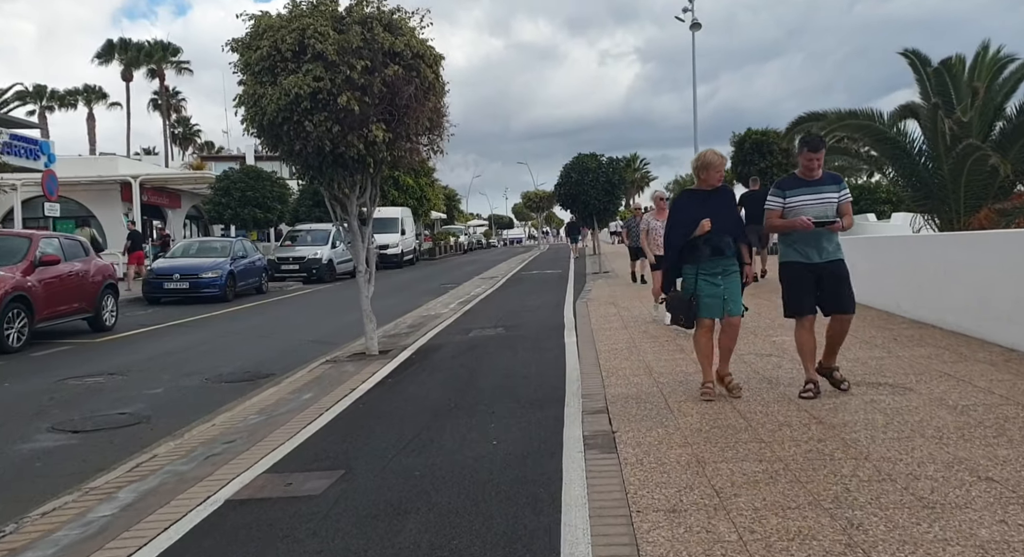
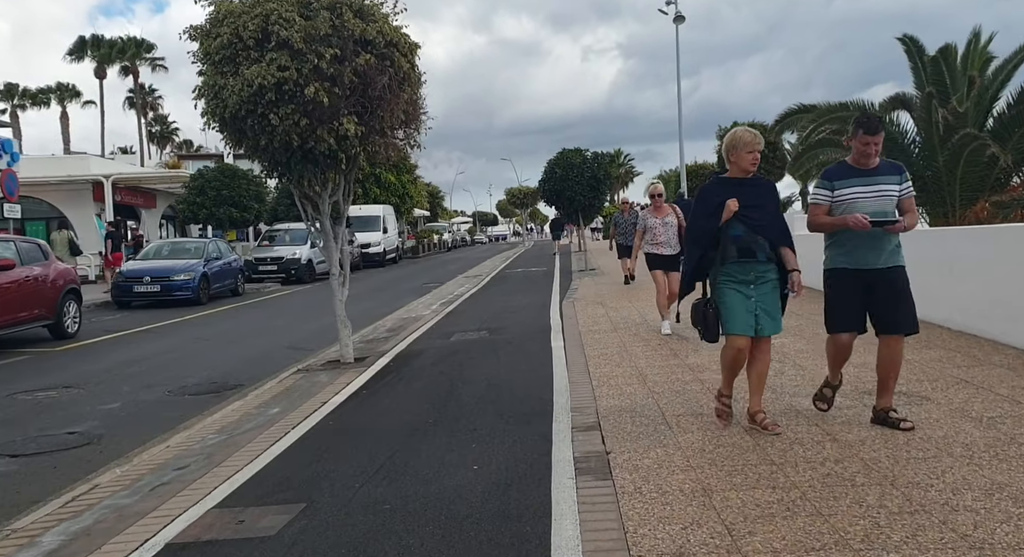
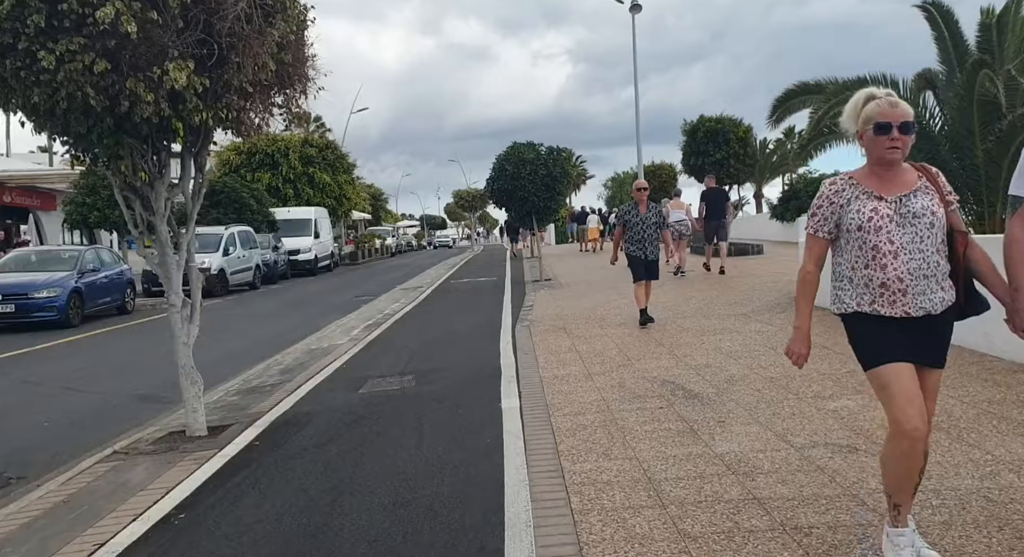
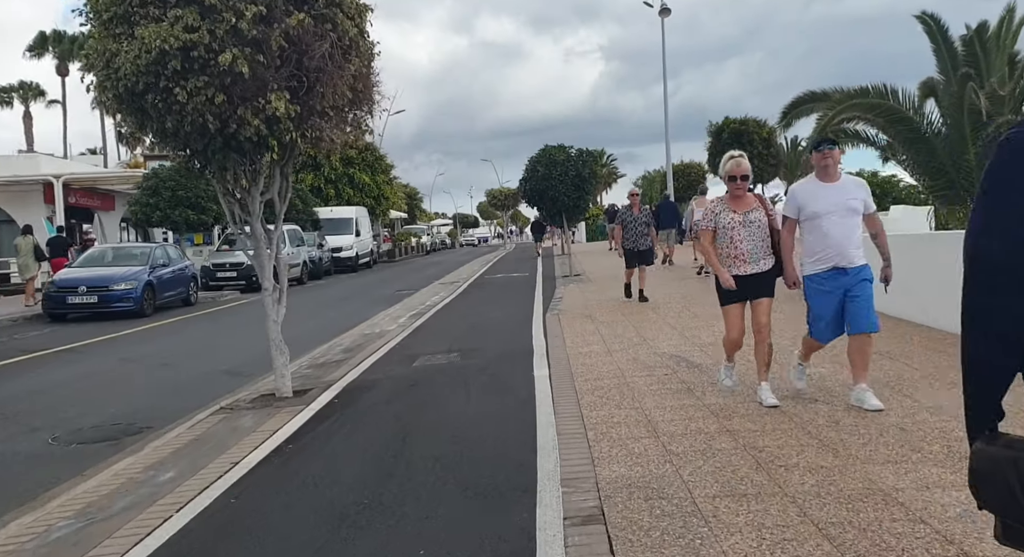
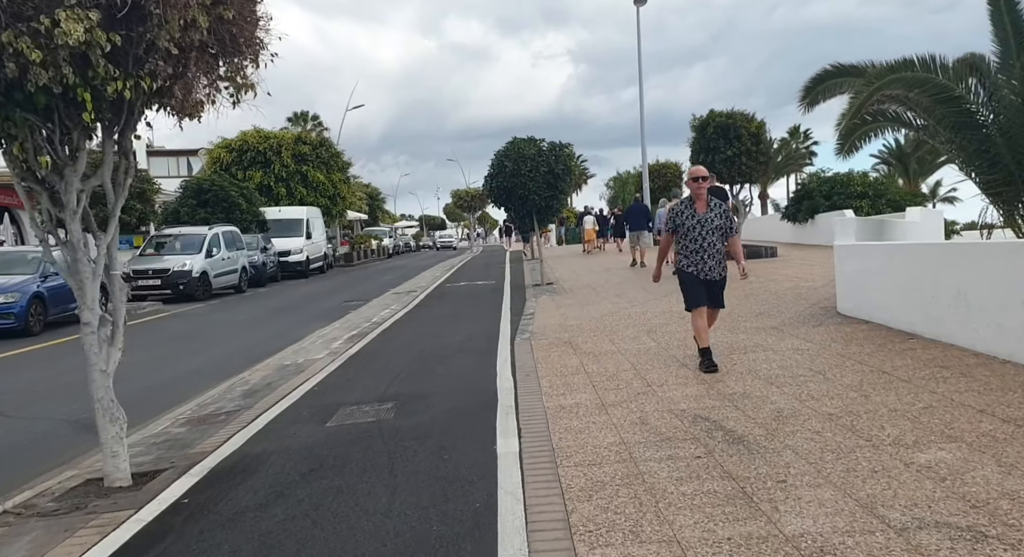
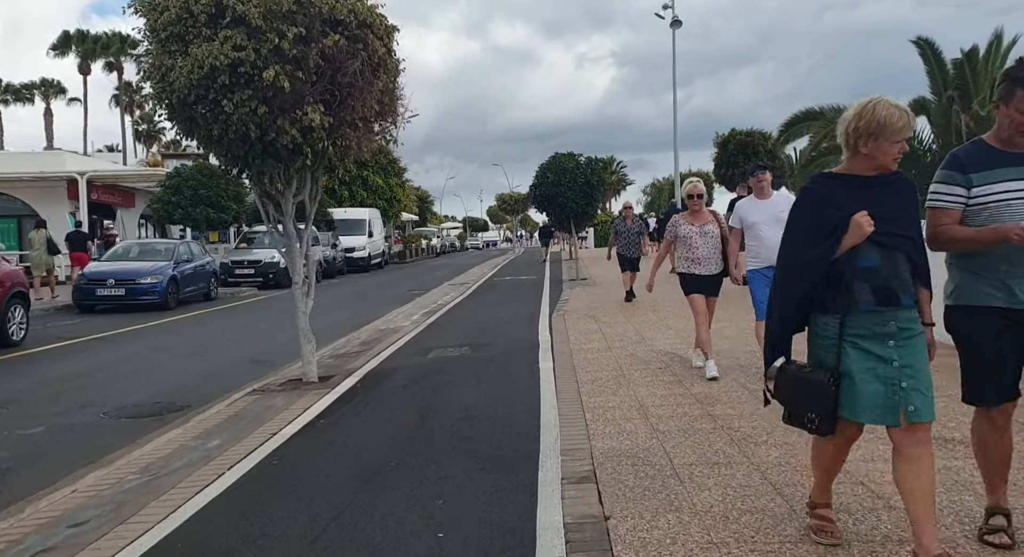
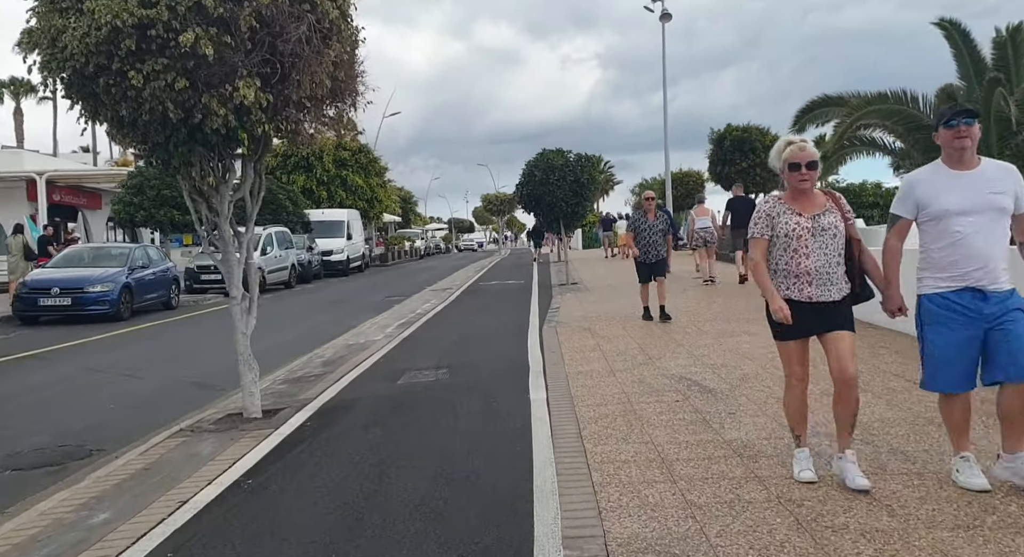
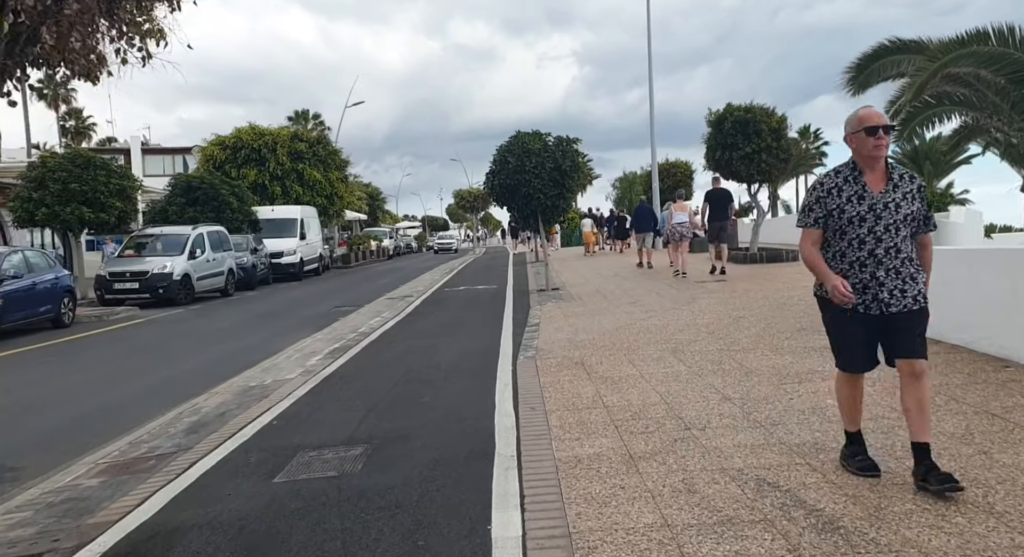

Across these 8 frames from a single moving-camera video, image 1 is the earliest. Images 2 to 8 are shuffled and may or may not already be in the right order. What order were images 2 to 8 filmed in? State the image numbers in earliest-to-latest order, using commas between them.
2, 6, 4, 7, 3, 5, 8
